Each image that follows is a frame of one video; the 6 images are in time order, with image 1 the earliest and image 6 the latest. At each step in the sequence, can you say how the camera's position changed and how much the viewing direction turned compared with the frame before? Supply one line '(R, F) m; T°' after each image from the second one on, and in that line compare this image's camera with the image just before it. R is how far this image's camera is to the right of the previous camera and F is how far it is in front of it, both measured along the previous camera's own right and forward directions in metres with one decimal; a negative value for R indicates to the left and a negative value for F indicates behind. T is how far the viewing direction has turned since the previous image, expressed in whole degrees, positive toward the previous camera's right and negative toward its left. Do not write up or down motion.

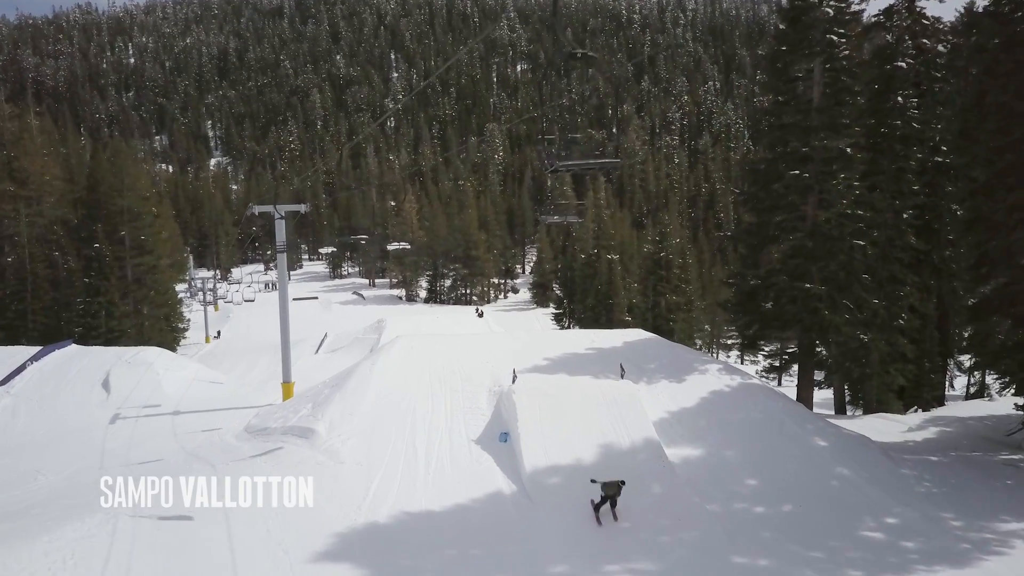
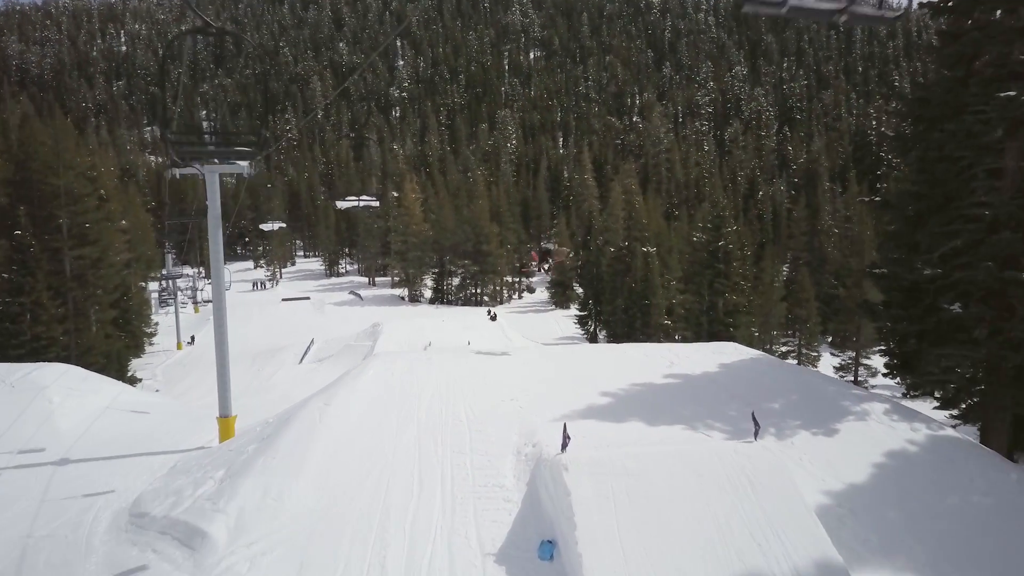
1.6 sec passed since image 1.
(-0.3, +6.7) m; -1°
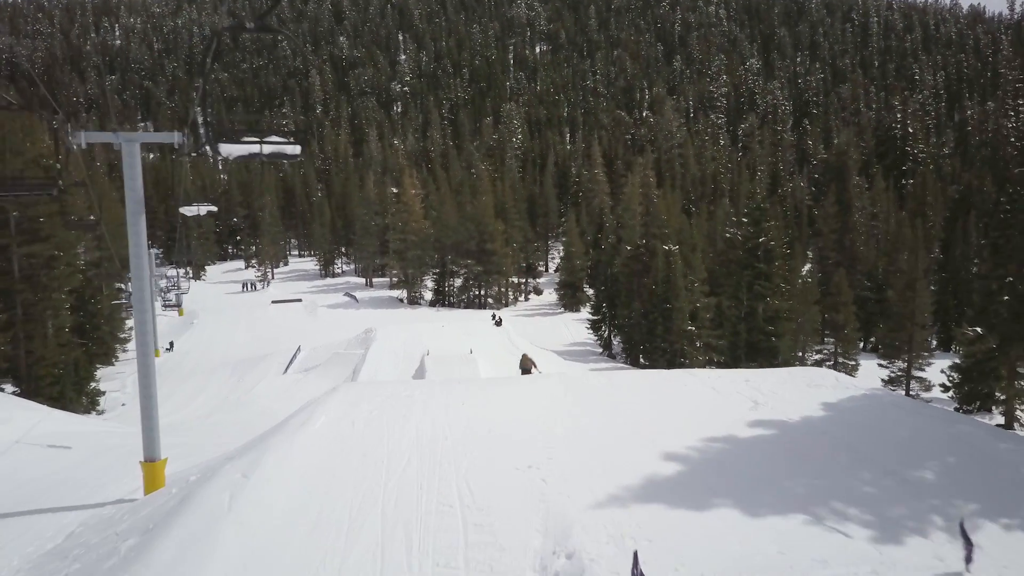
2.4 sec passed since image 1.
(-0.1, +3.7) m; 0°
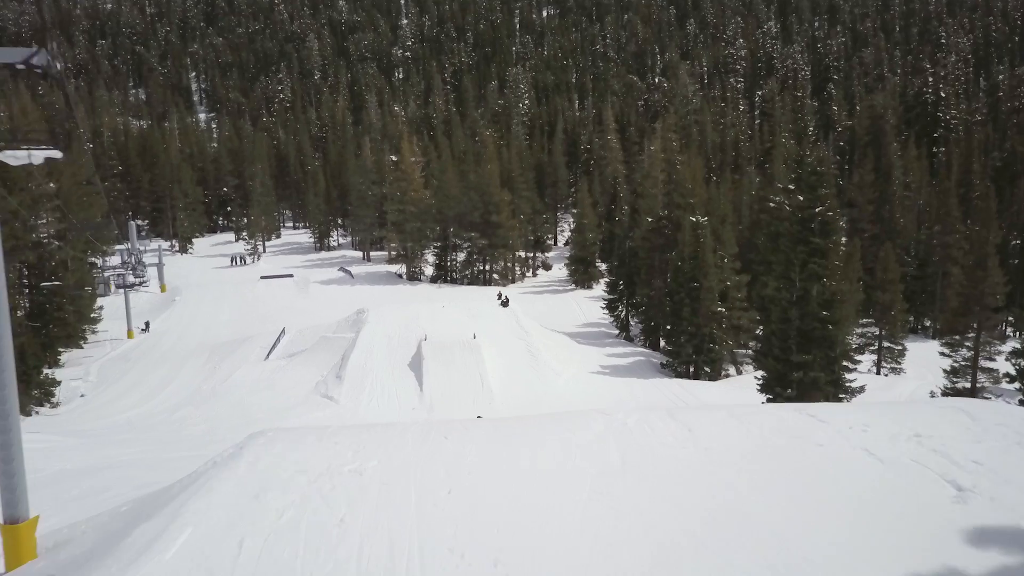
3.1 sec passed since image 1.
(-0.1, +3.8) m; 0°
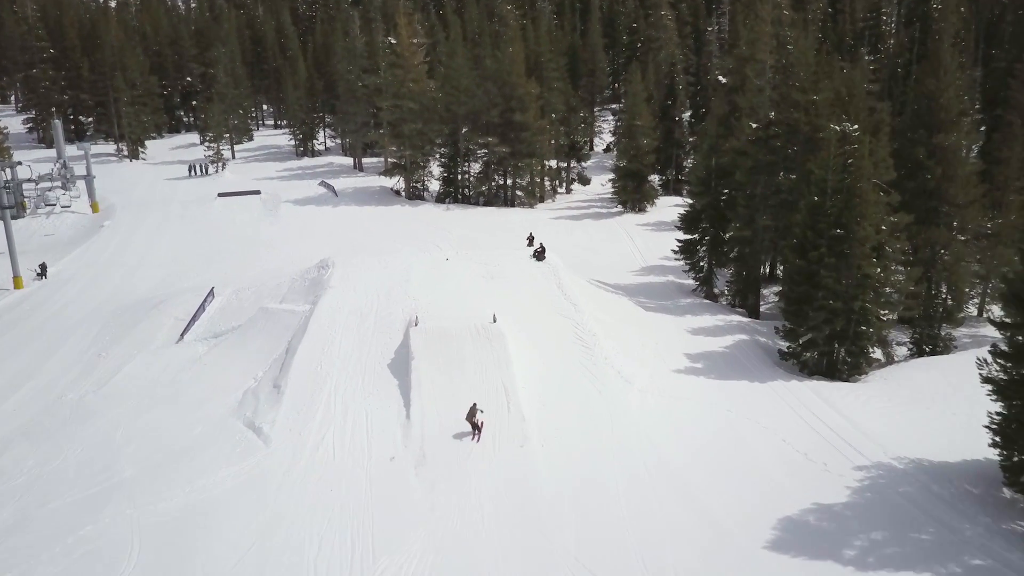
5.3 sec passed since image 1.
(-0.5, +11.1) m; -1°
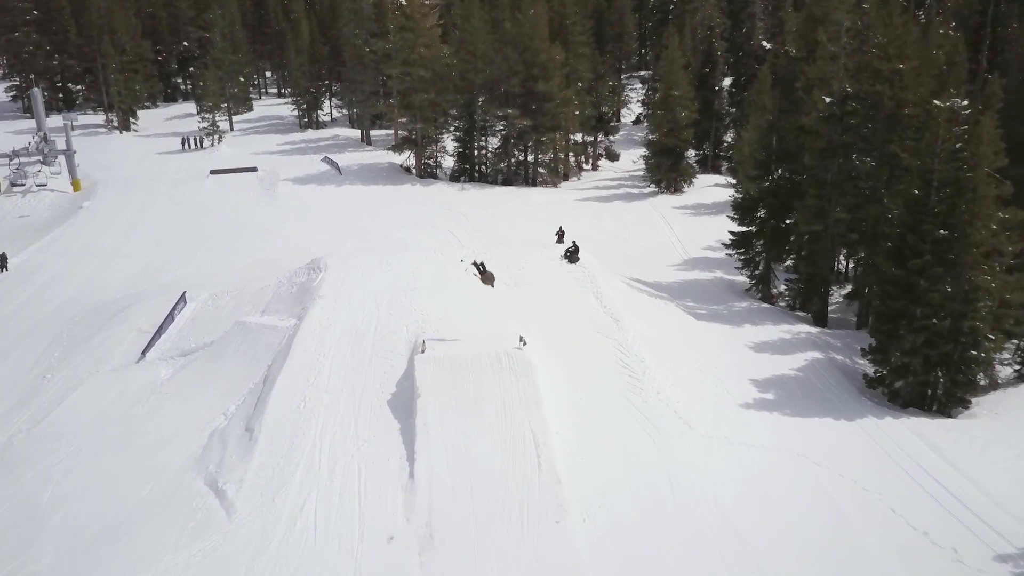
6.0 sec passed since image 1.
(-0.2, +3.6) m; -1°
